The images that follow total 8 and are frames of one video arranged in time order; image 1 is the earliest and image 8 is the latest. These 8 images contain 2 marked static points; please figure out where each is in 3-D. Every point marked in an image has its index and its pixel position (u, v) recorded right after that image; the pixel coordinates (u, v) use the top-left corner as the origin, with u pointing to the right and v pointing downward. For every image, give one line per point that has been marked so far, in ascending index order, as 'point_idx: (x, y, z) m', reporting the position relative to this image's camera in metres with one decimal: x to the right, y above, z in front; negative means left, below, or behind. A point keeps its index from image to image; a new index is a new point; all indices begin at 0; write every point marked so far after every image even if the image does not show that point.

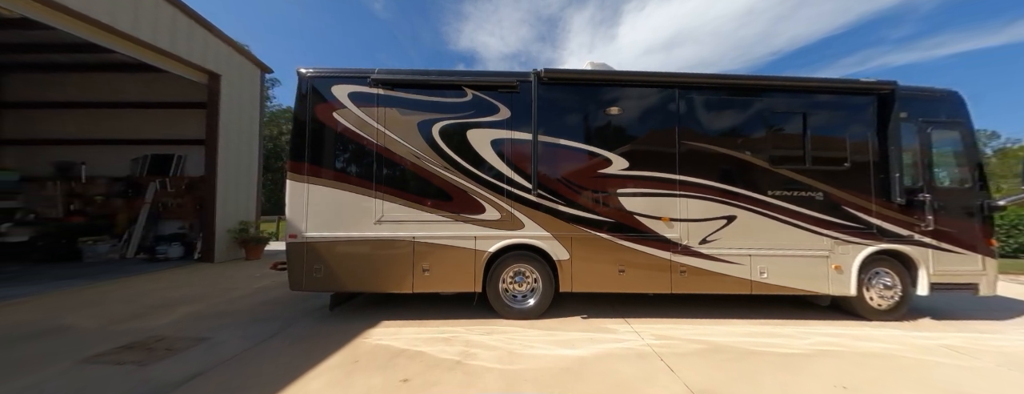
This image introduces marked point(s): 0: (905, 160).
0: (+5.2, +0.5, +3.5) m
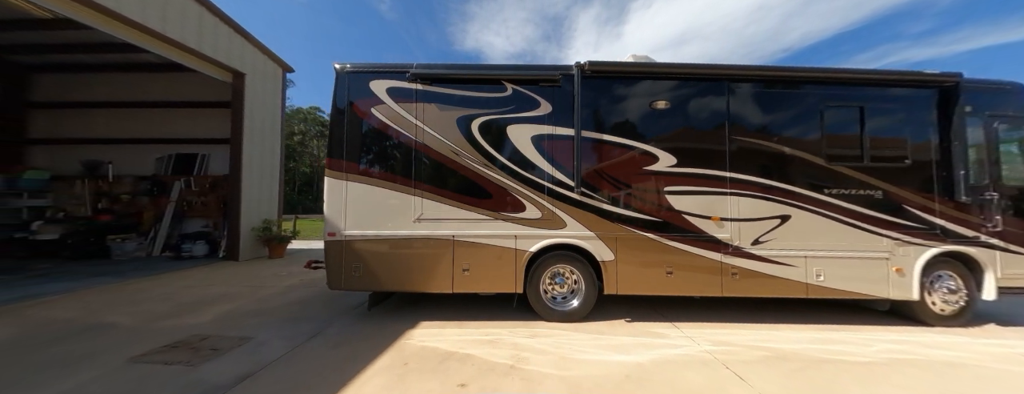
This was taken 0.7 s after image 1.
0: (+5.7, +0.5, +3.3) m
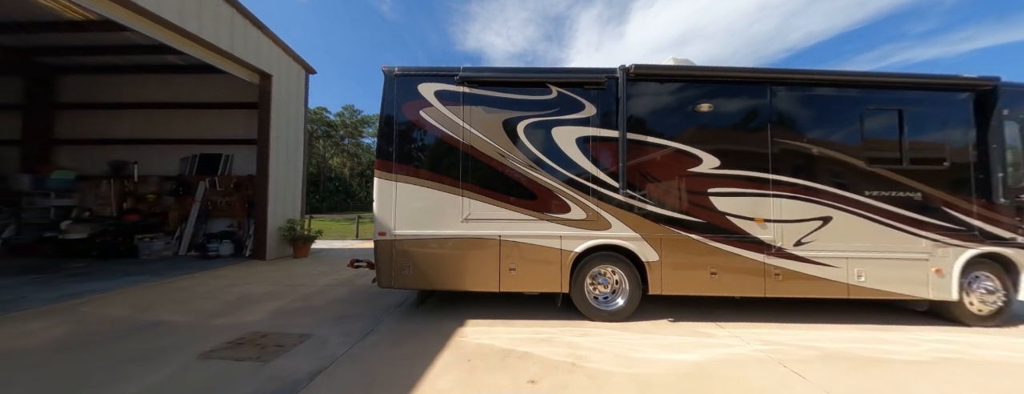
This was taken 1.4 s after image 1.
0: (+6.3, +0.5, +3.4) m
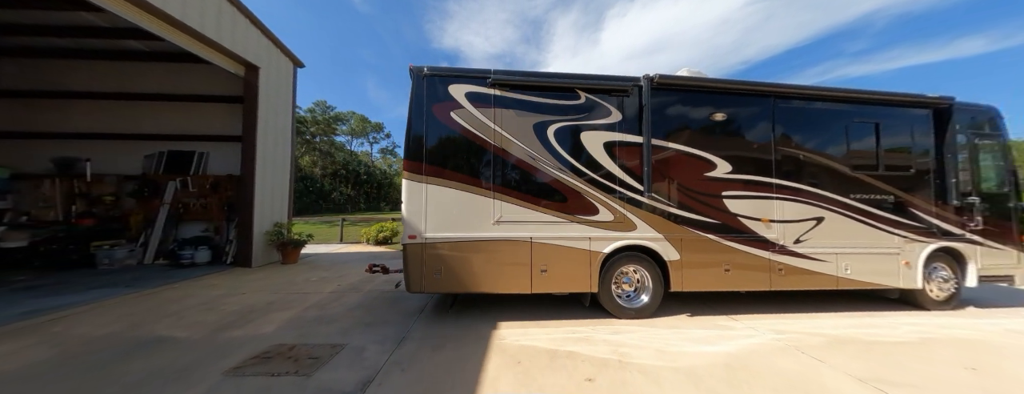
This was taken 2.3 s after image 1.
0: (+6.6, +0.5, +4.0) m
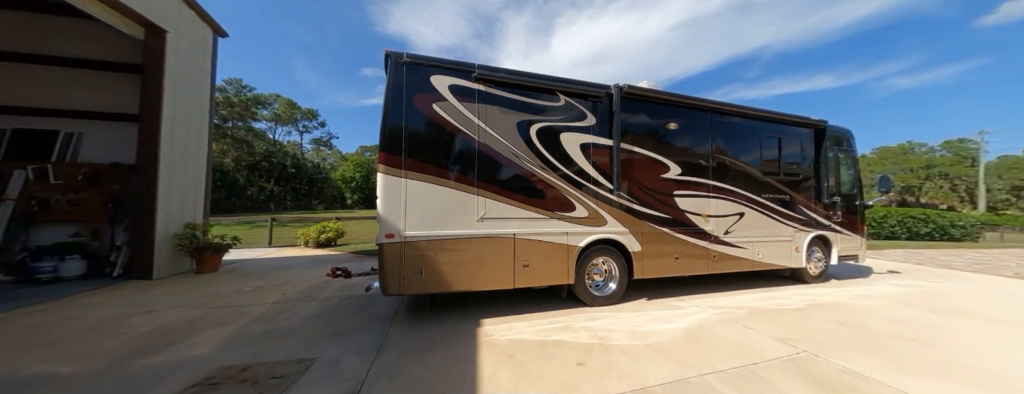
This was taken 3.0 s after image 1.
0: (+6.2, +0.5, +5.2) m
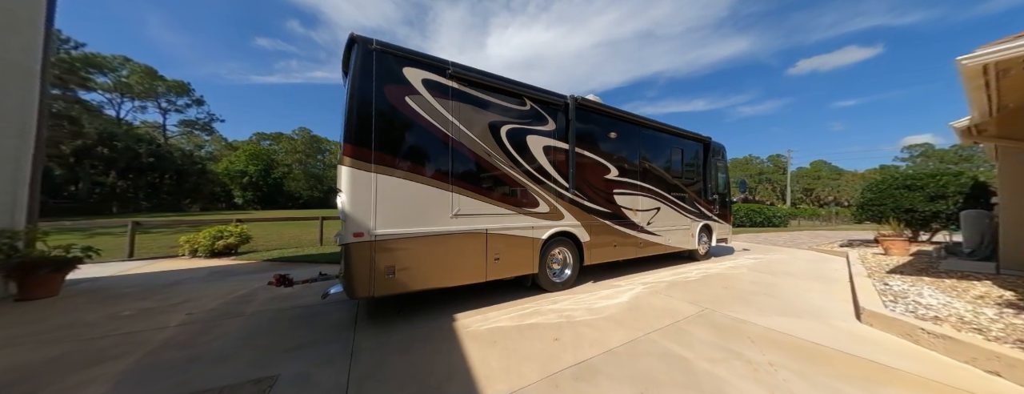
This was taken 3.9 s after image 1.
0: (+5.1, +0.5, +6.9) m
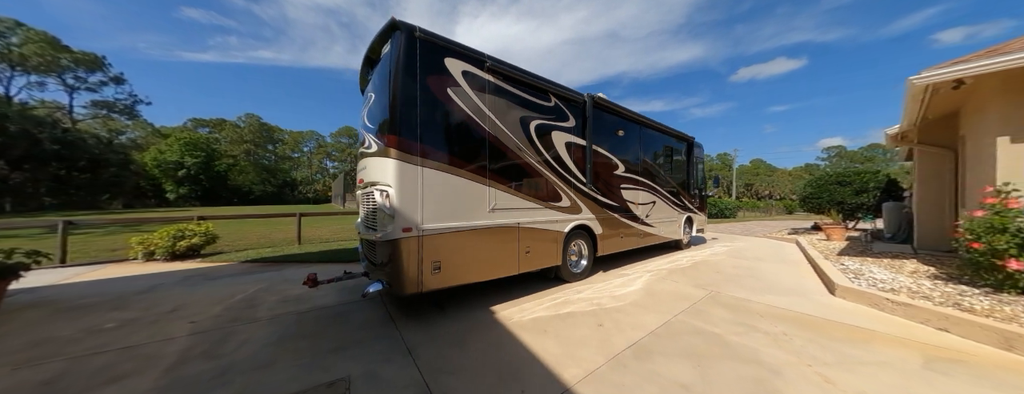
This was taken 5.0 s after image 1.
0: (+5.1, +0.7, +7.5) m
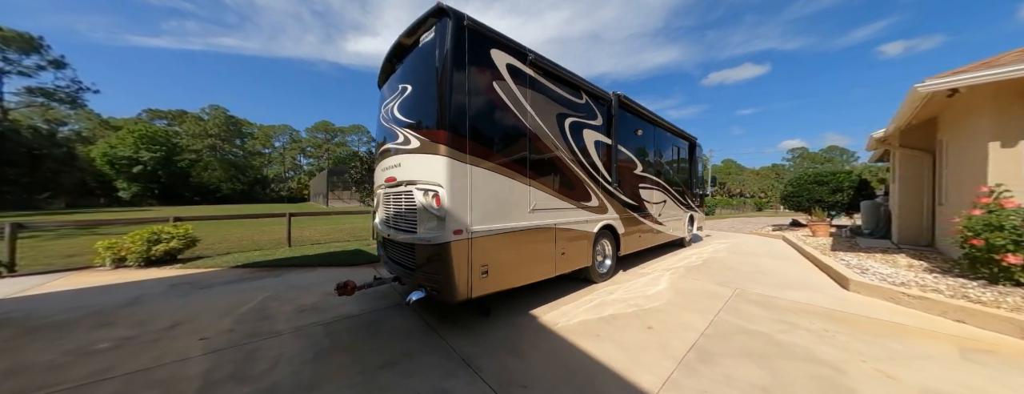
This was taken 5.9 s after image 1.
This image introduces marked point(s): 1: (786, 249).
0: (+5.3, +0.7, +7.7) m
1: (+7.7, -1.5, +7.5) m
